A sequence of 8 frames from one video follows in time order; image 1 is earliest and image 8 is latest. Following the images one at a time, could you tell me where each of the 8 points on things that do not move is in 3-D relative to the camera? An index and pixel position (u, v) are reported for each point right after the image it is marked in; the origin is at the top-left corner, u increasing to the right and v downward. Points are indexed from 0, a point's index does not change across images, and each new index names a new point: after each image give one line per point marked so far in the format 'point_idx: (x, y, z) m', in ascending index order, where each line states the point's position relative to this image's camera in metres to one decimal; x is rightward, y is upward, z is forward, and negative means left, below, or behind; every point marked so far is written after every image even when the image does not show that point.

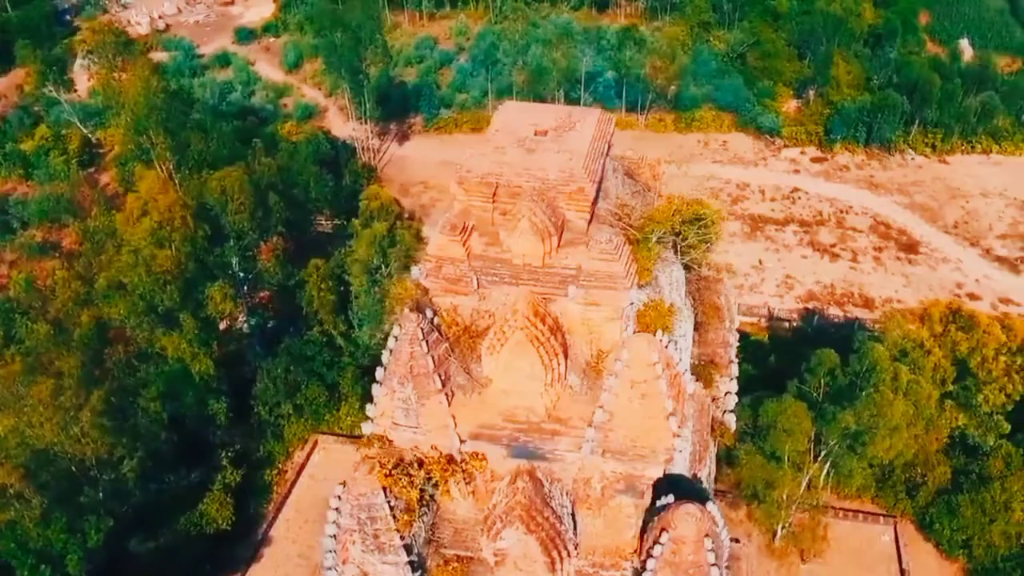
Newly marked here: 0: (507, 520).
0: (-0.2, -3.1, +11.9) m
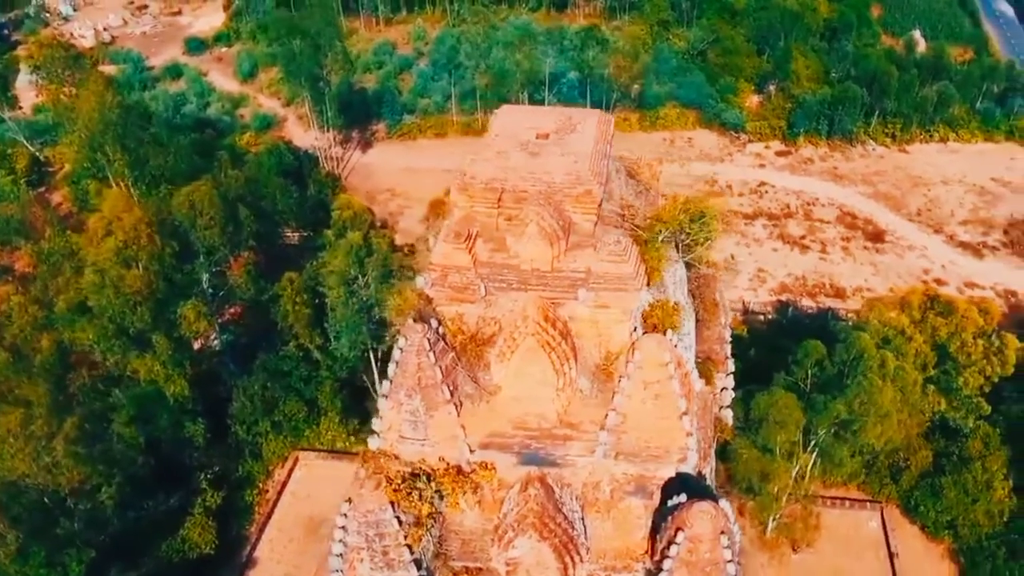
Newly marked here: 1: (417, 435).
0: (0.0, -3.2, +11.8) m
1: (-1.3, -2.0, +12.0) m
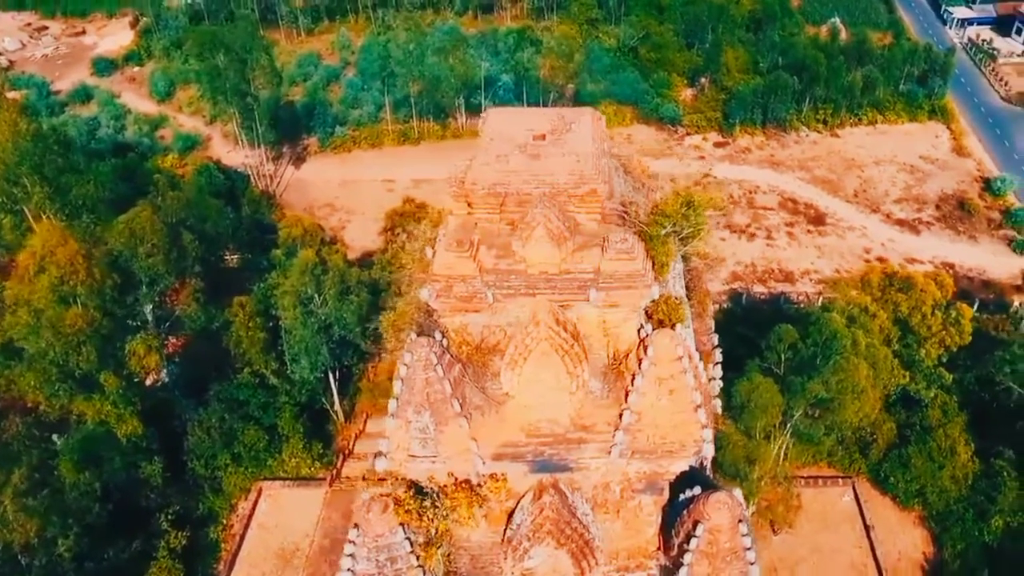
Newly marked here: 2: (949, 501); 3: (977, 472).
0: (+0.3, -3.2, +11.5) m
1: (-1.1, -2.2, +11.6) m
2: (+9.0, -4.4, +18.1) m
3: (+9.6, -3.8, +18.1) m
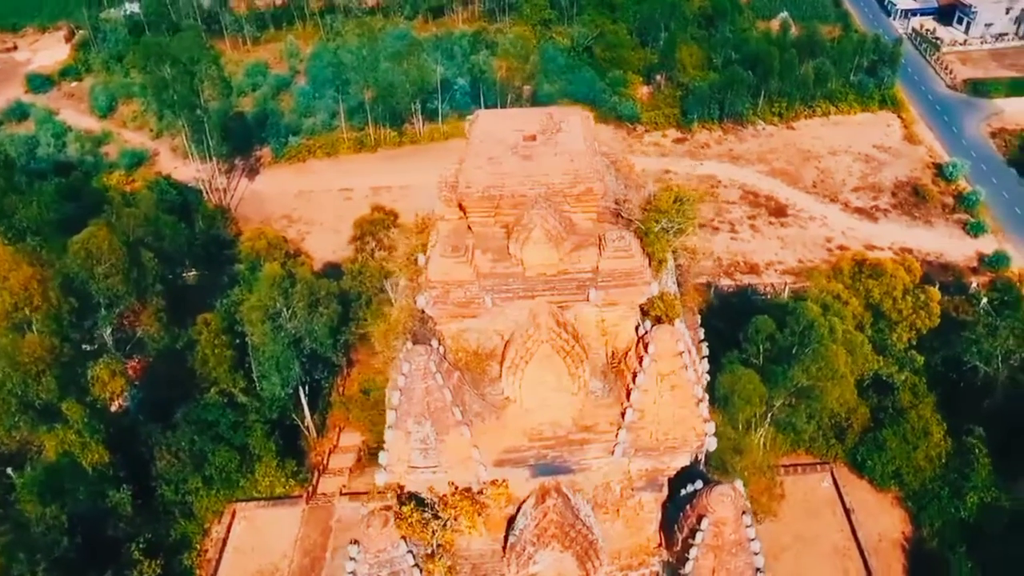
0: (+0.4, -3.3, +11.4) m
1: (-1.1, -2.3, +11.4) m
2: (+8.7, -4.1, +18.5) m
3: (+9.3, -3.5, +18.5) m
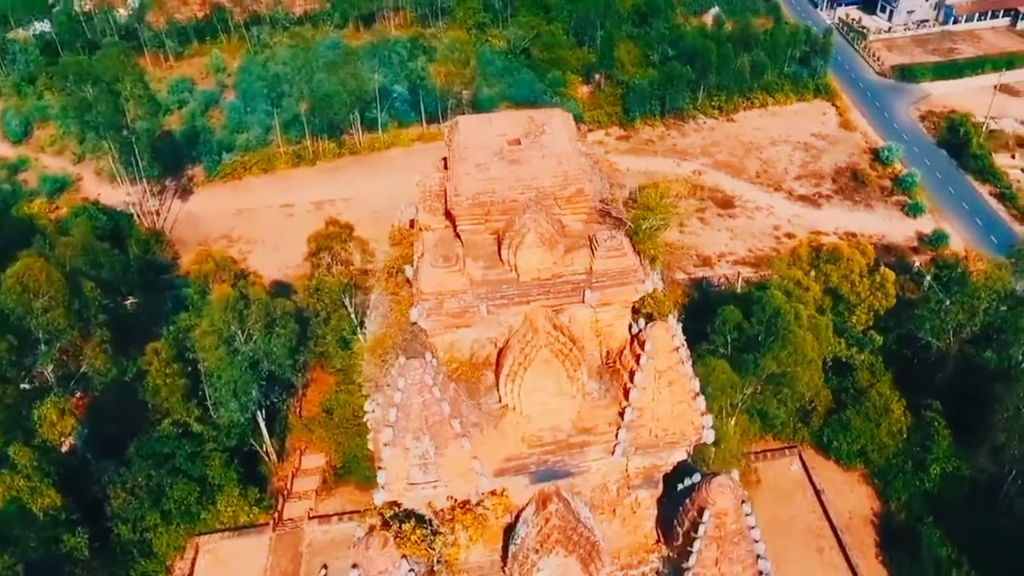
0: (+0.5, -3.3, +11.2) m
1: (-1.1, -2.4, +11.1) m
2: (+8.2, -3.7, +19.0) m
3: (+8.7, -3.0, +19.1) m
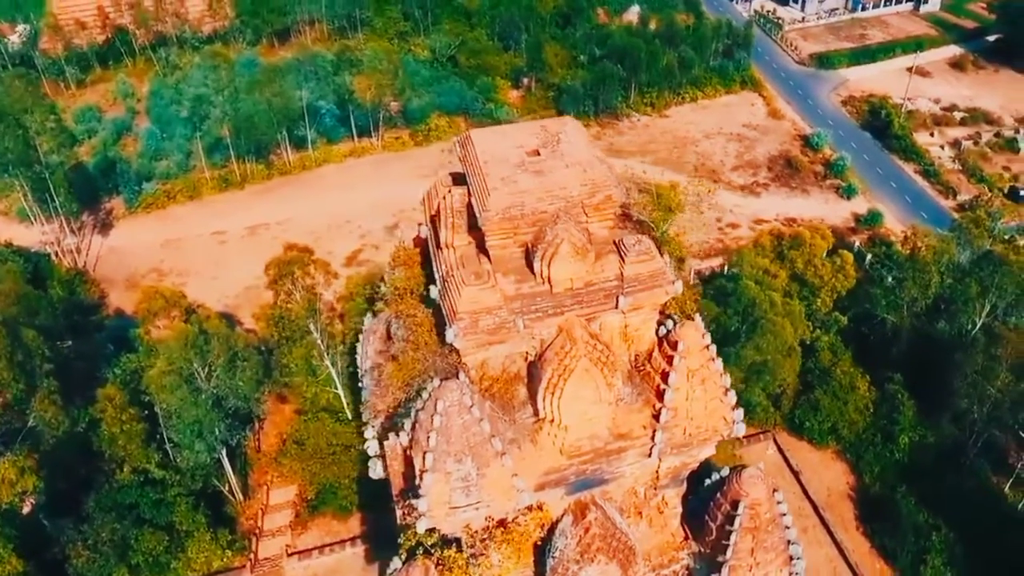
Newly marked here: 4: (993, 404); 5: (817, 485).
0: (+1.1, -3.4, +11.1) m
1: (-0.5, -2.6, +10.8) m
2: (+7.8, -3.2, +19.8) m
3: (+8.3, -2.5, +19.9) m
4: (+10.1, -2.4, +18.5) m
5: (+6.8, -4.4, +19.5) m
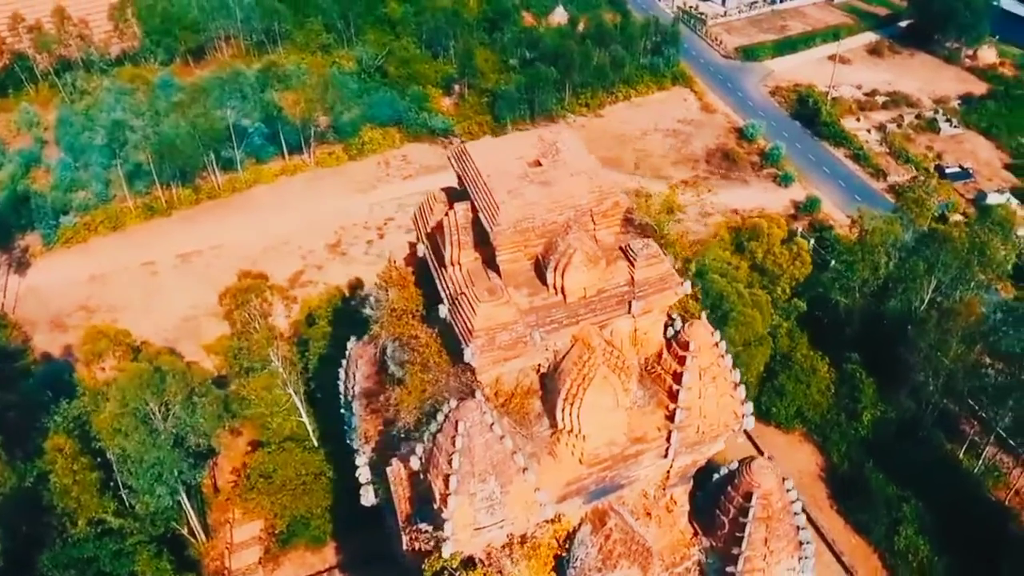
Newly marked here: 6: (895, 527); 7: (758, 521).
0: (+1.4, -3.5, +11.0) m
1: (-0.2, -2.8, +10.5) m
2: (+7.2, -2.8, +20.3) m
3: (+7.5, -2.1, +20.4) m
4: (+9.5, -1.9, +19.2) m
5: (+6.2, -4.1, +19.9) m
6: (+7.8, -4.9, +17.9) m
7: (+3.4, -3.1, +11.7) m
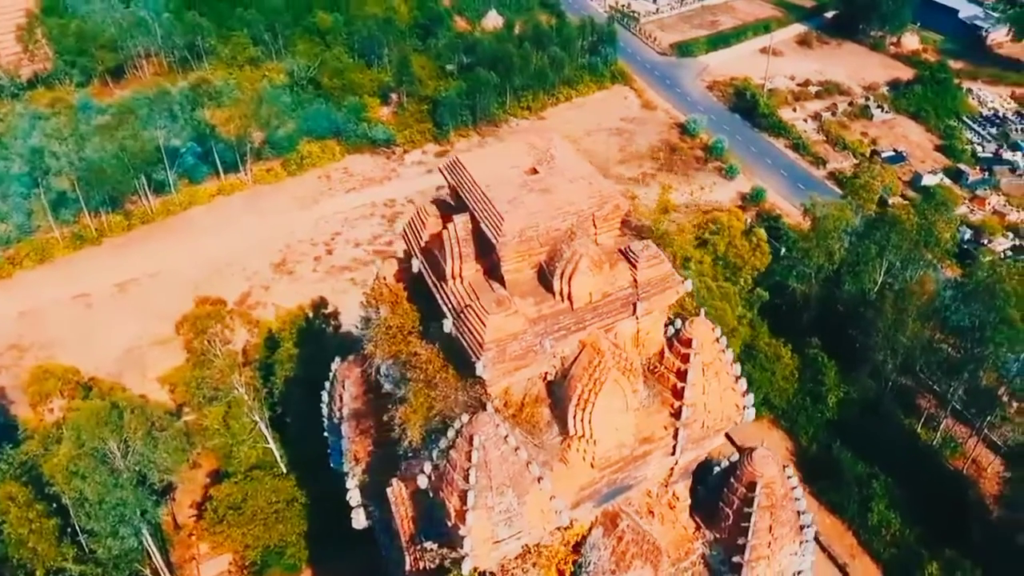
0: (+1.6, -3.5, +10.8) m
1: (0.0, -2.9, +10.2) m
2: (+6.5, -2.6, +20.6) m
3: (+6.8, -1.8, +20.8) m
4: (+8.8, -1.4, +19.8) m
5: (+5.7, -3.8, +20.1) m
6: (+7.5, -4.5, +18.3) m
7: (+3.5, -3.0, +11.7) m
